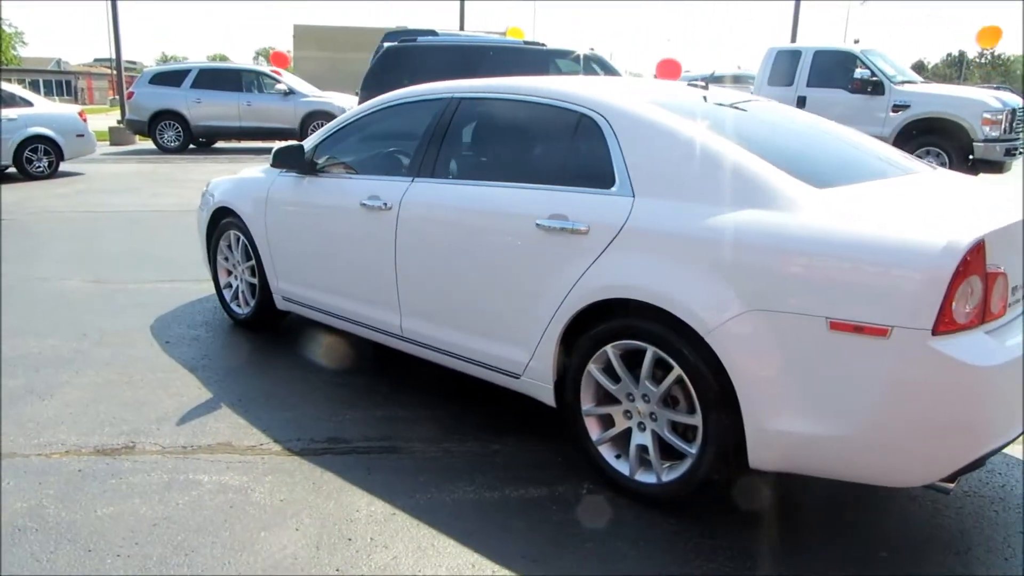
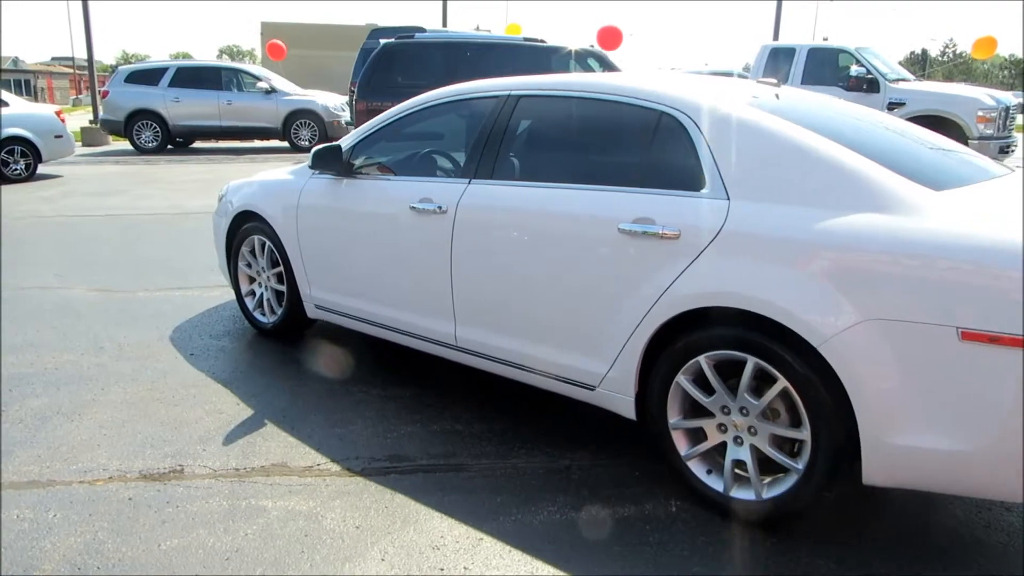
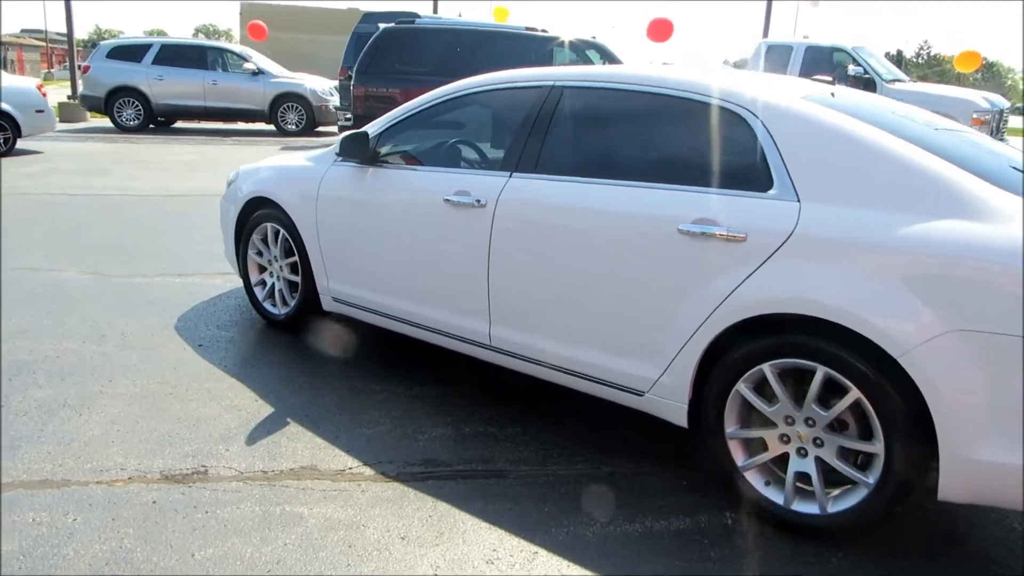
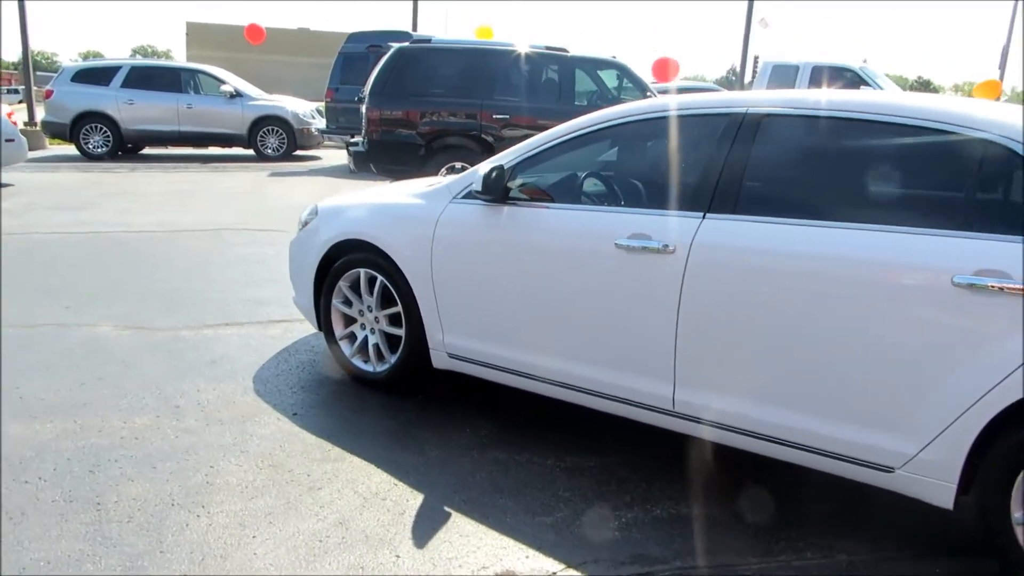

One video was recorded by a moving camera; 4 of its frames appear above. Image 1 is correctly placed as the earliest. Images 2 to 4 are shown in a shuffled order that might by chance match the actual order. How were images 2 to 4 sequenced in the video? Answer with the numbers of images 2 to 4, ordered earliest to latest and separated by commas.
2, 3, 4
